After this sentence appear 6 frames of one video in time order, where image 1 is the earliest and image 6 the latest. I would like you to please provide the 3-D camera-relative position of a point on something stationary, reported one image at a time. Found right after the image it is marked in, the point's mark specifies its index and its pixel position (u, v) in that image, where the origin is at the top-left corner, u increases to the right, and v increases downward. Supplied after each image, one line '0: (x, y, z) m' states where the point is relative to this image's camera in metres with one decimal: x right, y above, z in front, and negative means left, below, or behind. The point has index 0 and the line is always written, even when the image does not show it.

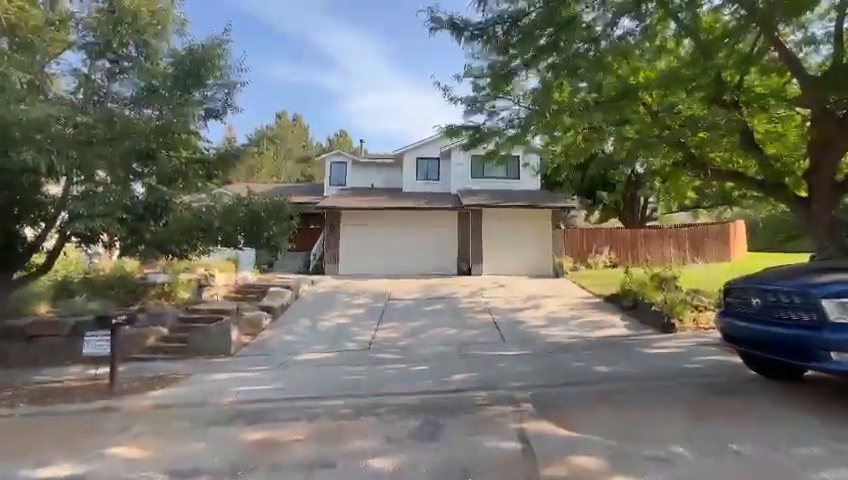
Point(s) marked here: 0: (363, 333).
0: (-1.8, -2.8, +11.1) m
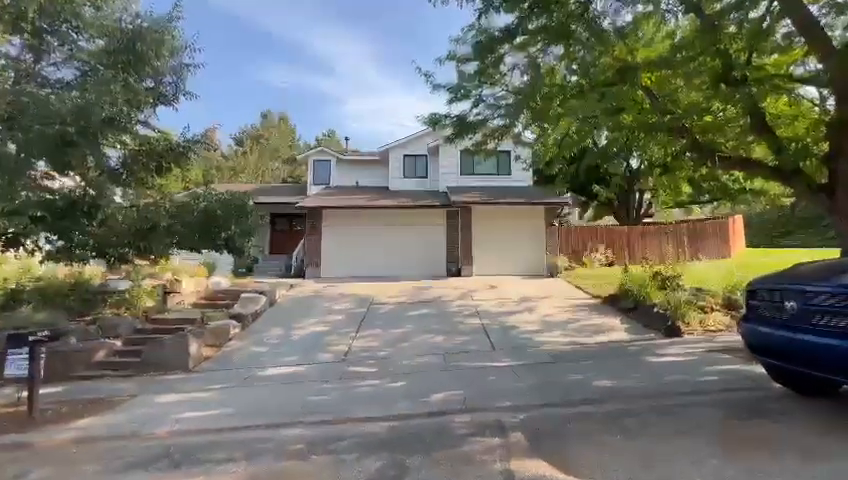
0: (-2.3, -2.8, +10.1) m
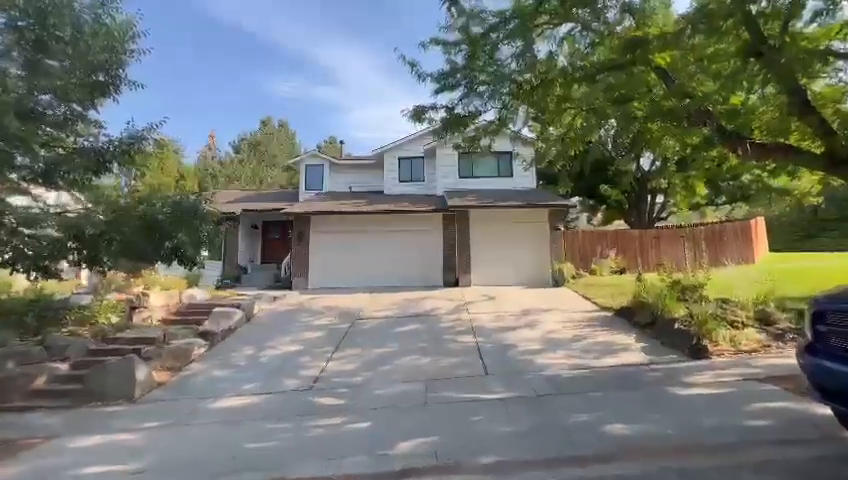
0: (-2.7, -3.0, +8.9) m
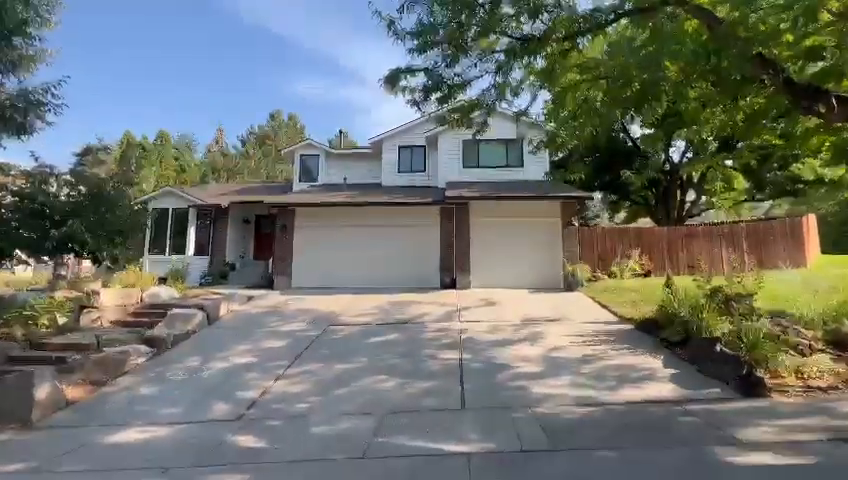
0: (-3.3, -2.8, +7.3) m
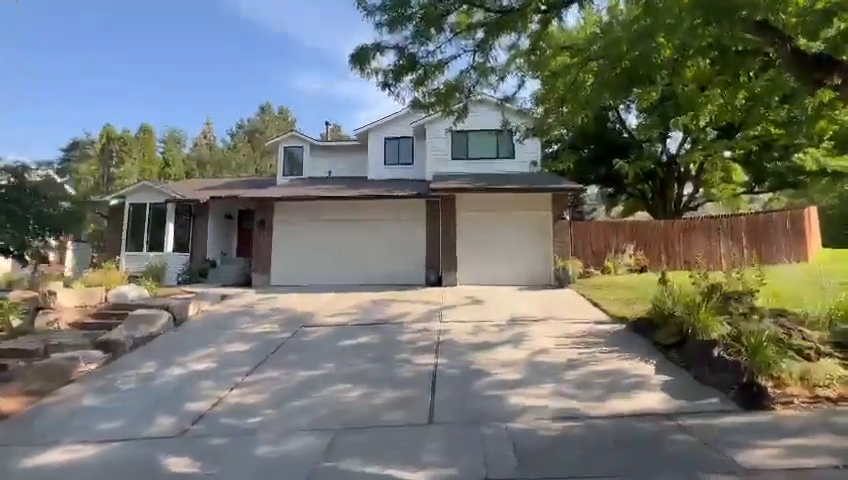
0: (-3.8, -2.7, +6.6) m
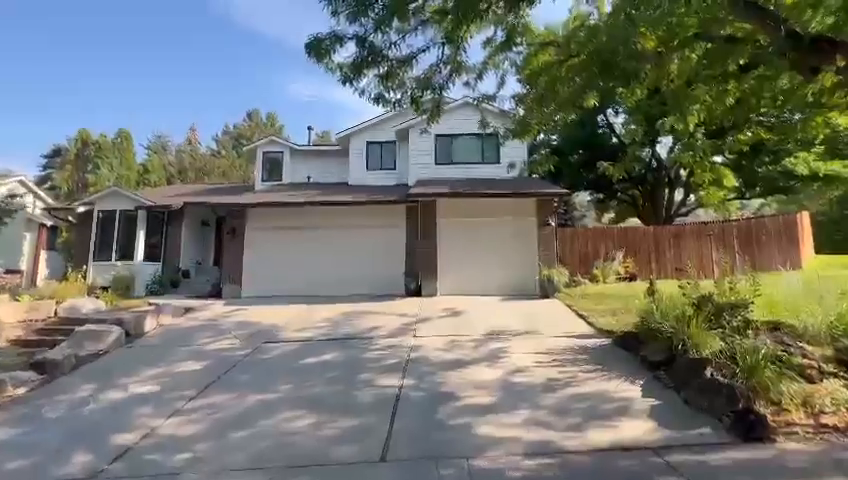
0: (-4.4, -2.9, +5.9) m
